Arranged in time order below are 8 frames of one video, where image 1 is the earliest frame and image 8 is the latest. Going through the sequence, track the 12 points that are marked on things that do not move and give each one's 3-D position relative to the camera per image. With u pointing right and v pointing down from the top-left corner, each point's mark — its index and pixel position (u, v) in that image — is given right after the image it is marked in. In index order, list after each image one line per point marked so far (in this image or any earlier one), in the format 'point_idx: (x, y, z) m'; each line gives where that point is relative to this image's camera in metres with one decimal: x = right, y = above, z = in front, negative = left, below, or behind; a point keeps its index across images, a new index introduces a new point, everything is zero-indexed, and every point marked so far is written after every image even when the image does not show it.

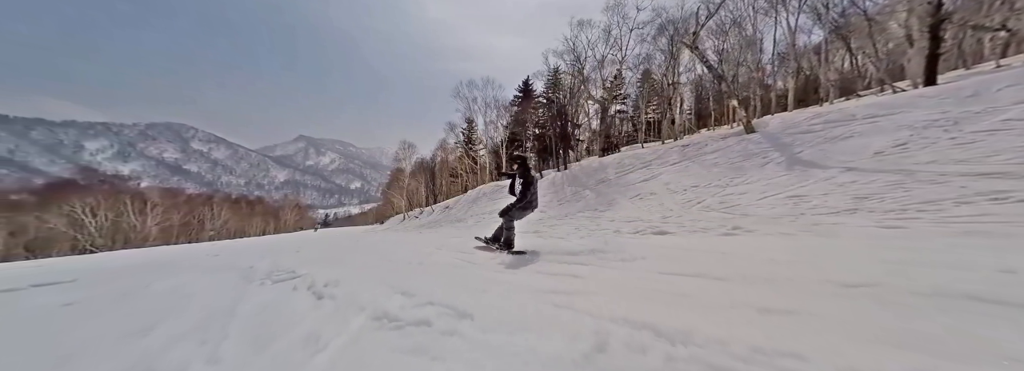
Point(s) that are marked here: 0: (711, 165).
0: (+7.7, +0.8, +10.2) m
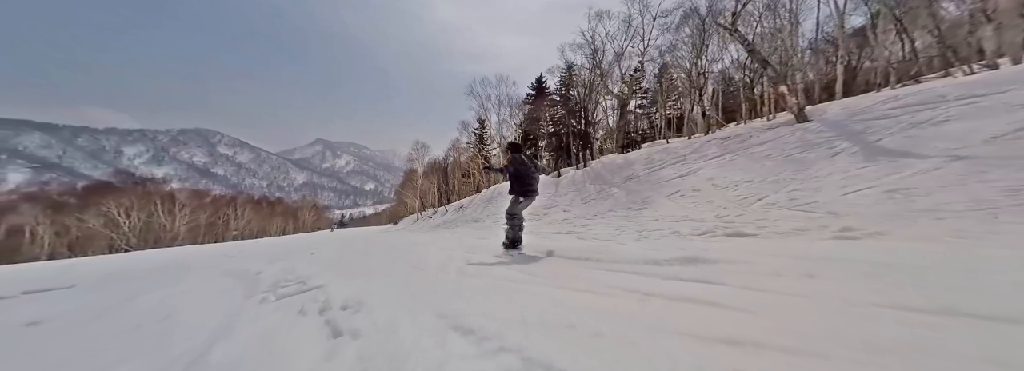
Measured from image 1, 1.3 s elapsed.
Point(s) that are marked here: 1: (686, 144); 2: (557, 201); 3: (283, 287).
0: (+8.6, +0.9, +9.1) m
1: (+9.4, +2.2, +14.1) m
2: (+2.6, -1.0, +15.9) m
3: (-2.5, -1.1, +2.9) m
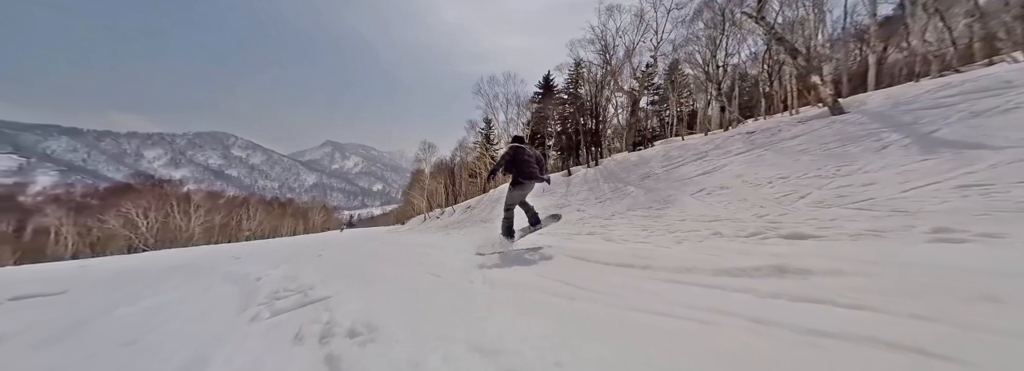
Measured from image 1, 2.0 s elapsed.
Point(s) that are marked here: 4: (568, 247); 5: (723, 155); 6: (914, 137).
0: (+9.1, +1.0, +8.4) m
1: (+9.9, +2.3, +13.4) m
2: (+3.3, -0.9, +15.4) m
3: (-2.2, -1.1, +2.5) m
4: (+1.0, -1.2, +5.4) m
5: (+8.7, +1.2, +10.8) m
6: (+10.1, +1.2, +6.6) m
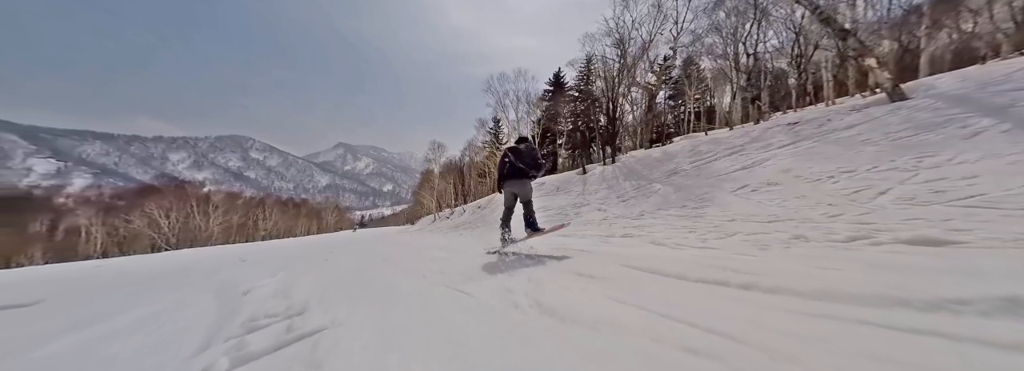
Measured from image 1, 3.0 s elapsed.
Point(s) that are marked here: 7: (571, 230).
0: (+9.7, +1.2, +7.4) m
1: (+10.7, +2.5, +12.4) m
2: (+4.1, -0.8, +14.5) m
3: (-1.8, -1.0, +1.8) m
4: (+1.5, -1.1, +4.7) m
5: (+9.4, +1.4, +9.8) m
6: (+10.6, +1.4, +5.6) m
7: (+1.9, -1.5, +8.8) m
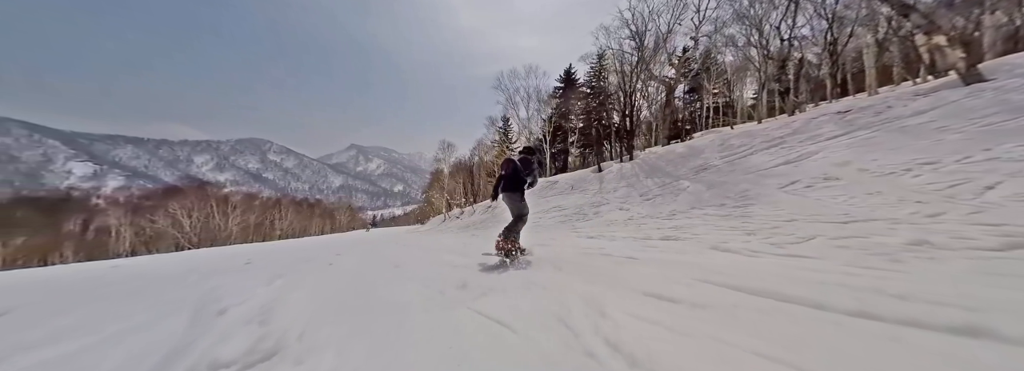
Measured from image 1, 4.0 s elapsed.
0: (+10.2, +1.3, +6.4) m
1: (+11.4, +2.6, +11.3) m
2: (+4.9, -0.7, +13.7) m
3: (-1.4, -0.9, +1.2) m
4: (+2.0, -1.0, +3.9) m
5: (+9.9, +1.5, +8.8) m
6: (+11.0, +1.5, +4.5) m
7: (+2.4, -1.4, +8.1) m
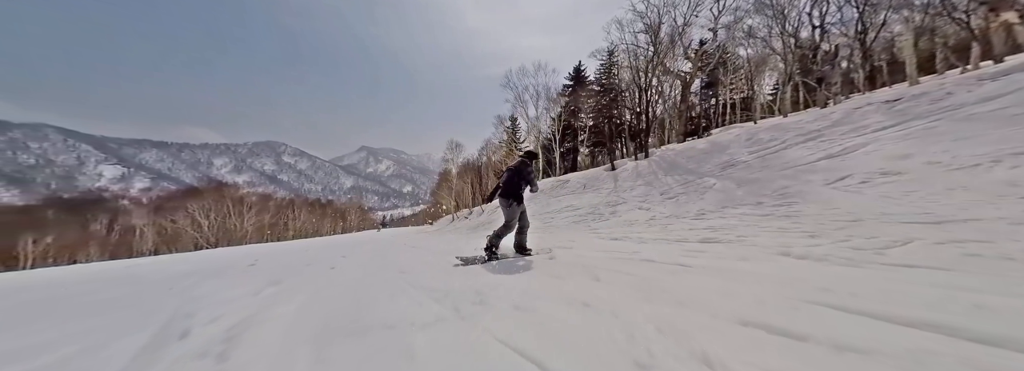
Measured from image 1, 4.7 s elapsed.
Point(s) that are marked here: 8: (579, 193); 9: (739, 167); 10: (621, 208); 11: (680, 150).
0: (+10.6, +1.4, +5.6) m
1: (+11.8, +2.7, +10.5) m
2: (+5.4, -0.6, +13.0) m
3: (-1.2, -0.8, +0.7) m
4: (+2.3, -0.9, +3.3) m
5: (+10.4, +1.6, +8.0) m
6: (+11.3, +1.6, +3.7) m
7: (+2.9, -1.3, +7.4) m
8: (+4.4, -0.5, +17.4) m
9: (+8.4, +0.7, +9.8) m
10: (+4.8, -1.0, +11.6) m
11: (+9.4, +2.0, +14.9) m
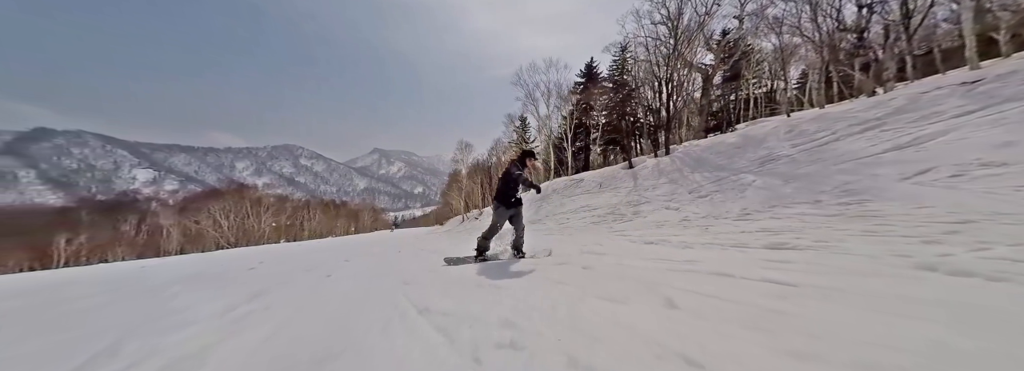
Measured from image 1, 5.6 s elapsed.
0: (+10.9, +1.5, +4.5) m
1: (+12.4, +2.8, +9.3) m
2: (+6.1, -0.5, +12.1) m
3: (-1.0, -0.8, 0.0) m
4: (+2.6, -0.8, +2.5) m
5: (+10.8, +1.7, +6.9) m
6: (+11.6, +1.7, +2.5) m
7: (+3.3, -1.2, +6.6) m
8: (+5.2, -0.4, +16.5) m
9: (+9.0, +0.8, +8.8) m
10: (+5.4, -0.9, +10.7) m
11: (+10.1, +2.1, +13.8) m
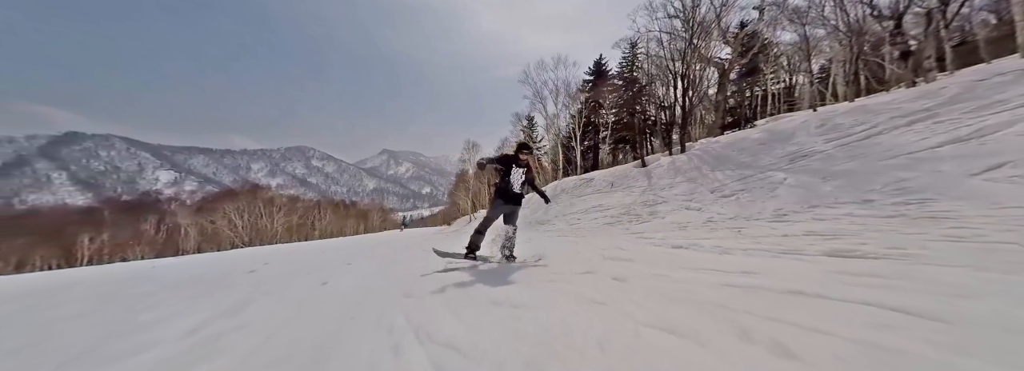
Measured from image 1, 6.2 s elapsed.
0: (+11.1, +1.6, +3.7) m
1: (+12.7, +2.9, +8.5) m
2: (+6.5, -0.5, +11.4) m
3: (-0.9, -0.7, -0.4) m
4: (+2.7, -0.8, +2.0) m
5: (+11.1, +1.8, +6.1) m
6: (+11.8, +1.8, +1.8) m
7: (+3.6, -1.2, +6.0) m
8: (+5.7, -0.4, +15.8) m
9: (+9.3, +0.8, +8.1) m
10: (+5.8, -0.9, +10.1) m
11: (+10.6, +2.2, +13.1) m
